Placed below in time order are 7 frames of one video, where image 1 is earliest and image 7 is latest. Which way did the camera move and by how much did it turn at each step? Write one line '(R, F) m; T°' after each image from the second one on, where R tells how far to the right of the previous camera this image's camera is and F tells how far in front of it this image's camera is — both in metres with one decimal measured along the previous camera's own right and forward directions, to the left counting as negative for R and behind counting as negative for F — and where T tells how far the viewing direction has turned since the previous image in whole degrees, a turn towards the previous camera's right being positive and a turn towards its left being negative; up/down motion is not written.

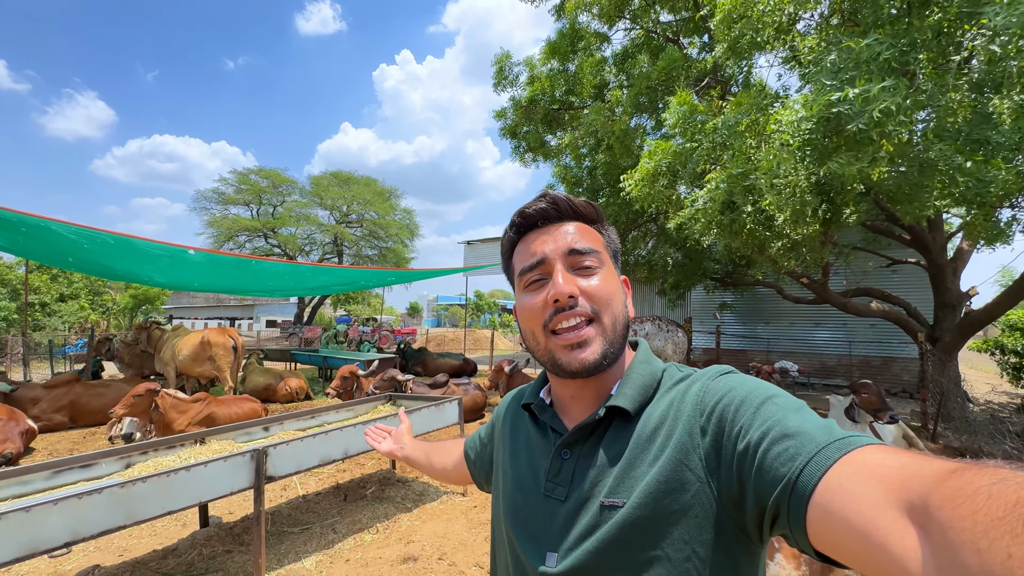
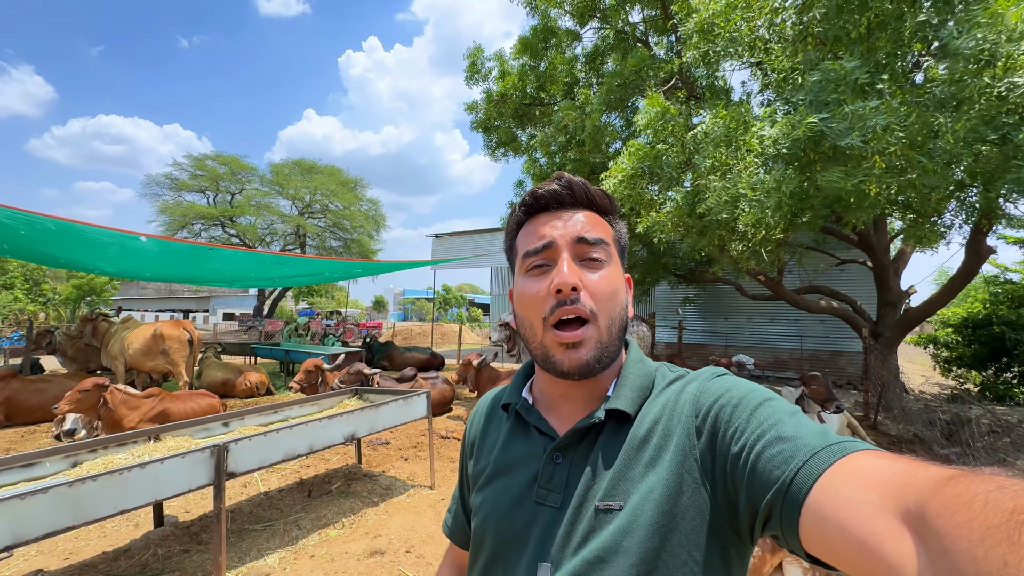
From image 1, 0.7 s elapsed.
(0.0, 0.0) m; +4°
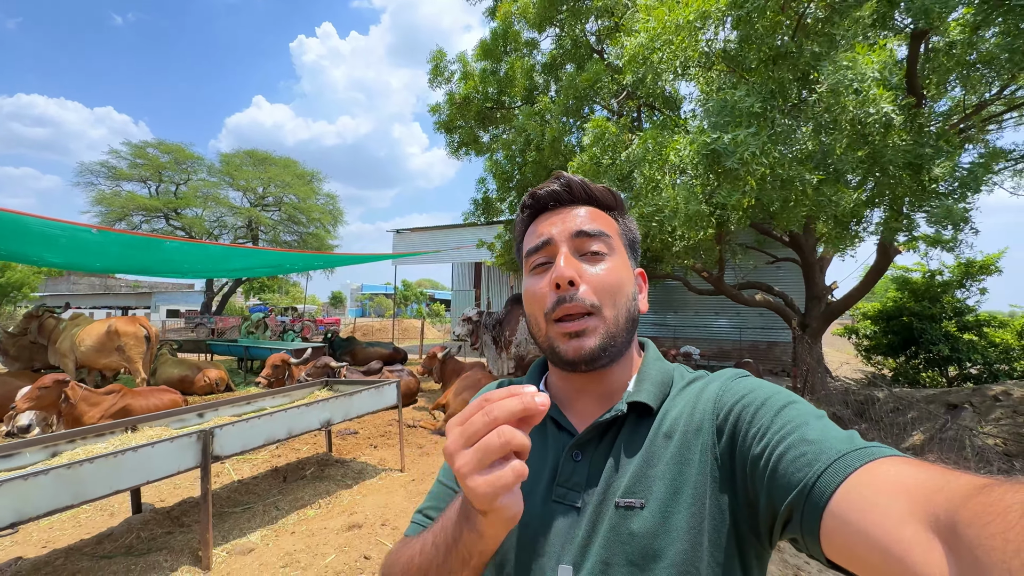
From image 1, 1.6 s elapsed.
(0.0, -0.3) m; +5°
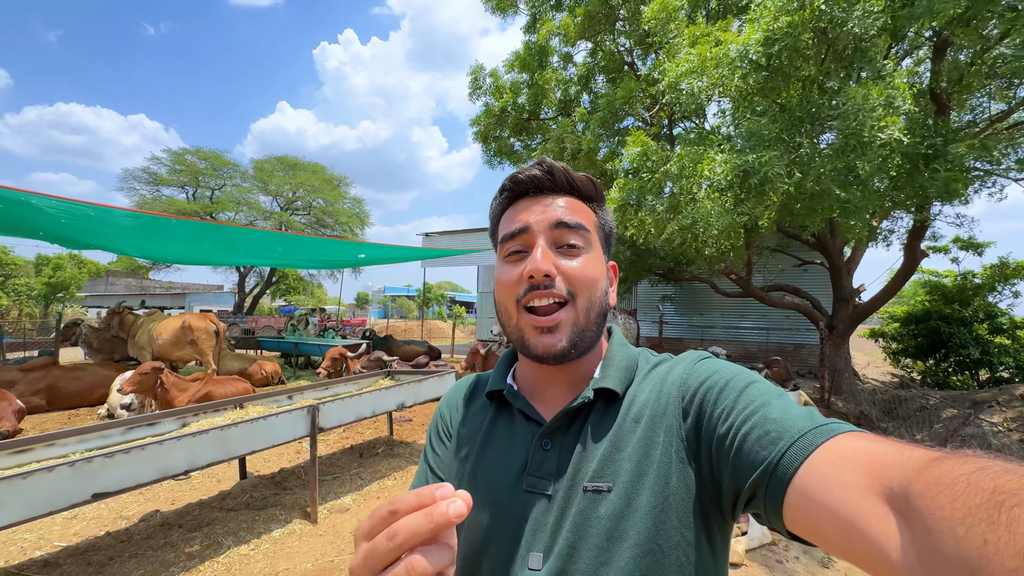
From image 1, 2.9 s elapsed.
(-0.3, -0.5) m; -2°
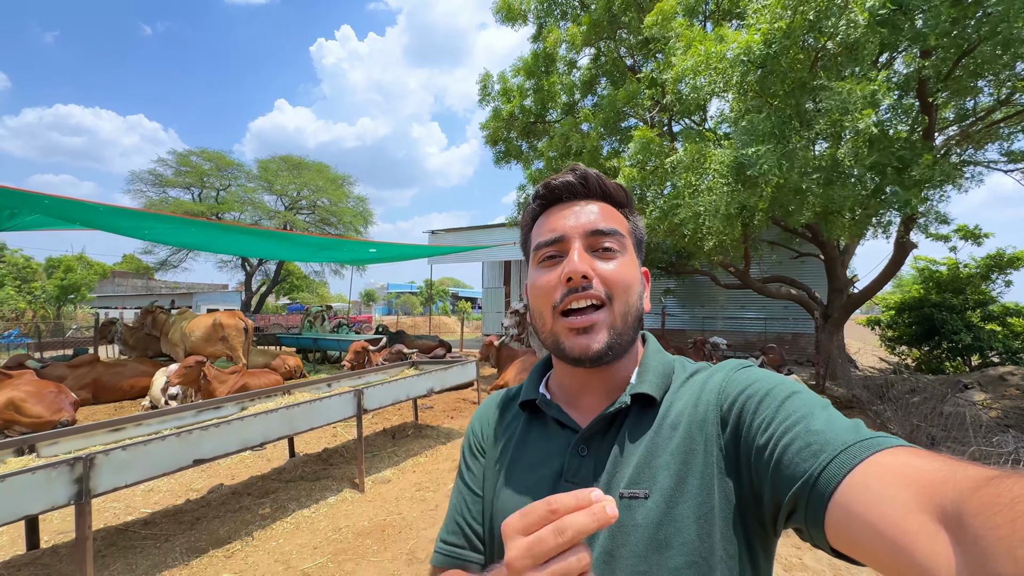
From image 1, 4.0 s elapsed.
(-0.2, -0.5) m; 0°
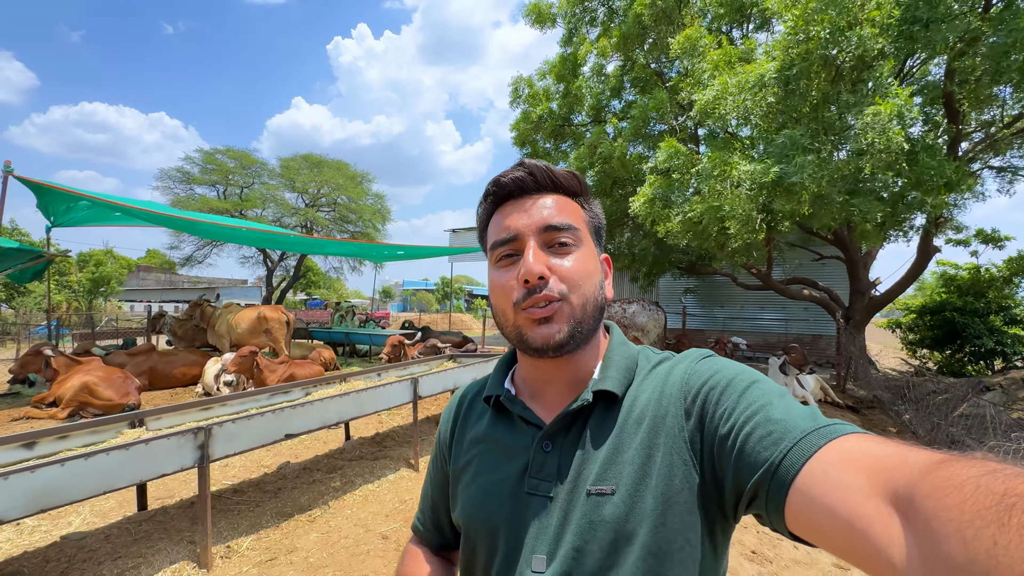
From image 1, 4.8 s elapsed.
(-0.3, -0.3) m; -2°
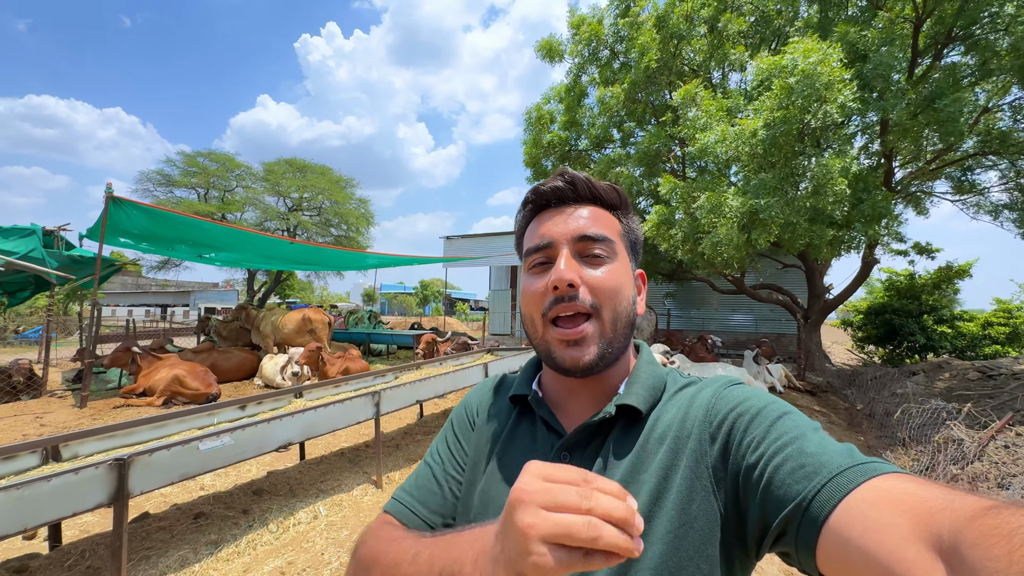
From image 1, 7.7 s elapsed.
(-0.9, -1.3) m; +3°
